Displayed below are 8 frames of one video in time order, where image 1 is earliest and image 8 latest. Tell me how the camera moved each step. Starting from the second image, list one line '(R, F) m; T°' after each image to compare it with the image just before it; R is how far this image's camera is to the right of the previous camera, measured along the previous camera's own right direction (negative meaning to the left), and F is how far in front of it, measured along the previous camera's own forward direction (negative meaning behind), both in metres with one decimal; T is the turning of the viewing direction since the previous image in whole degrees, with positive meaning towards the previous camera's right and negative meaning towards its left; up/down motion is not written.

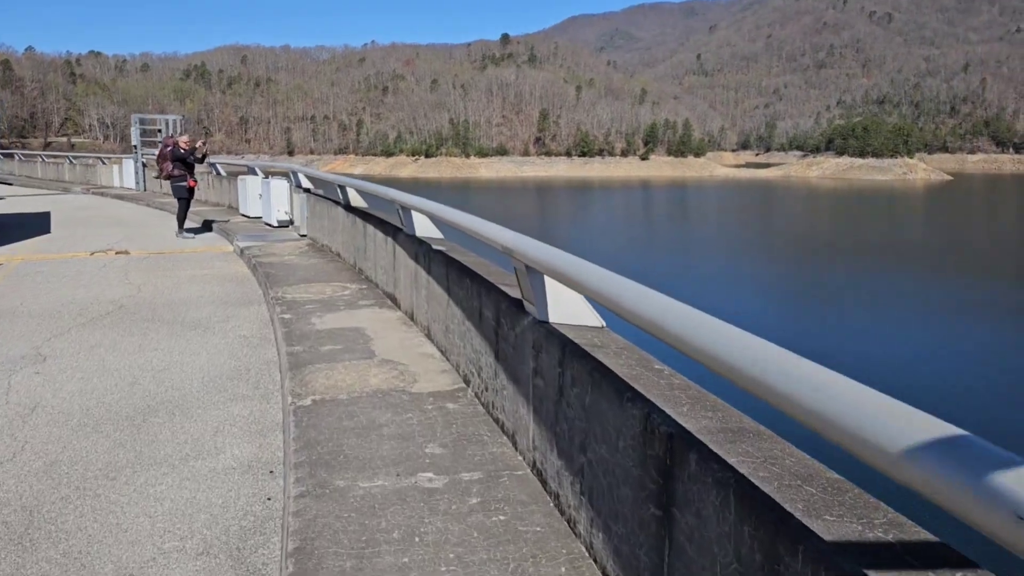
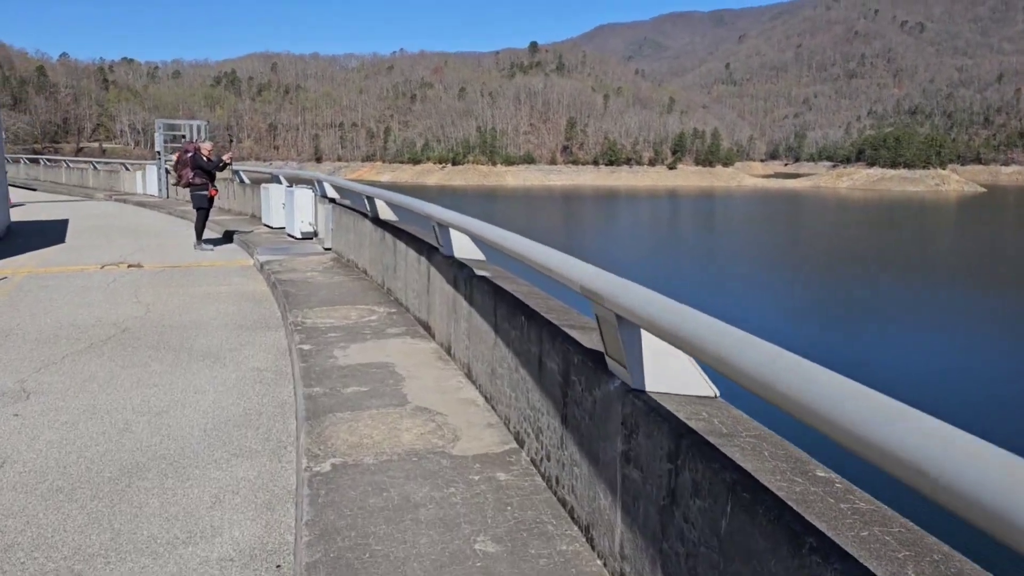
(-0.2, +1.0) m; -2°
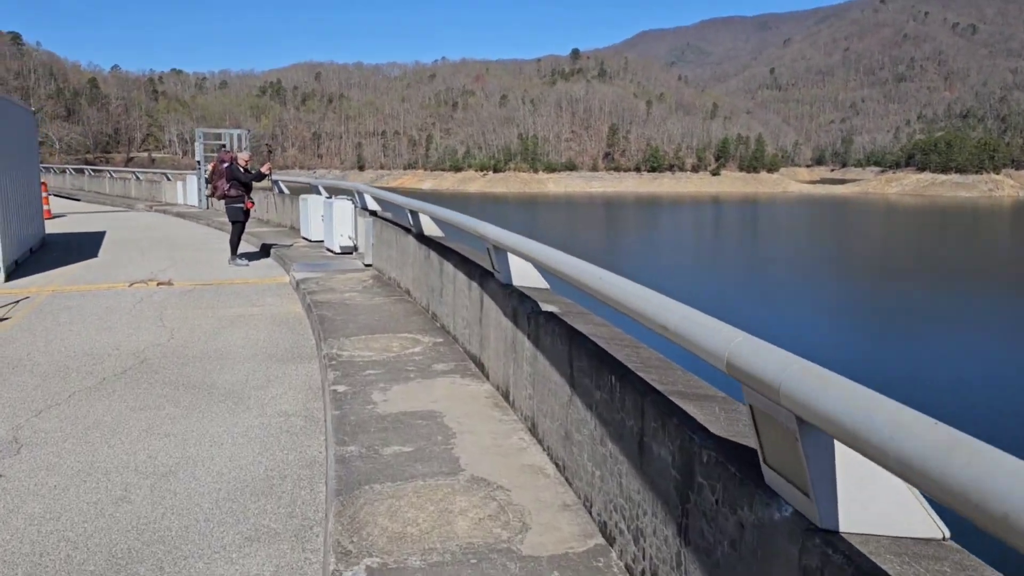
(-0.2, +1.0) m; -3°
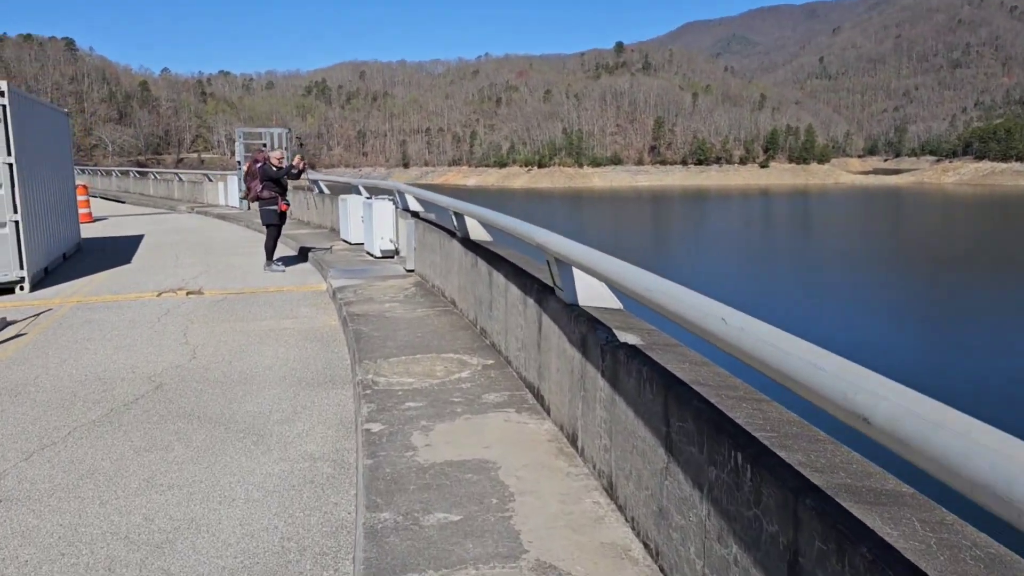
(-0.1, +0.9) m; -3°
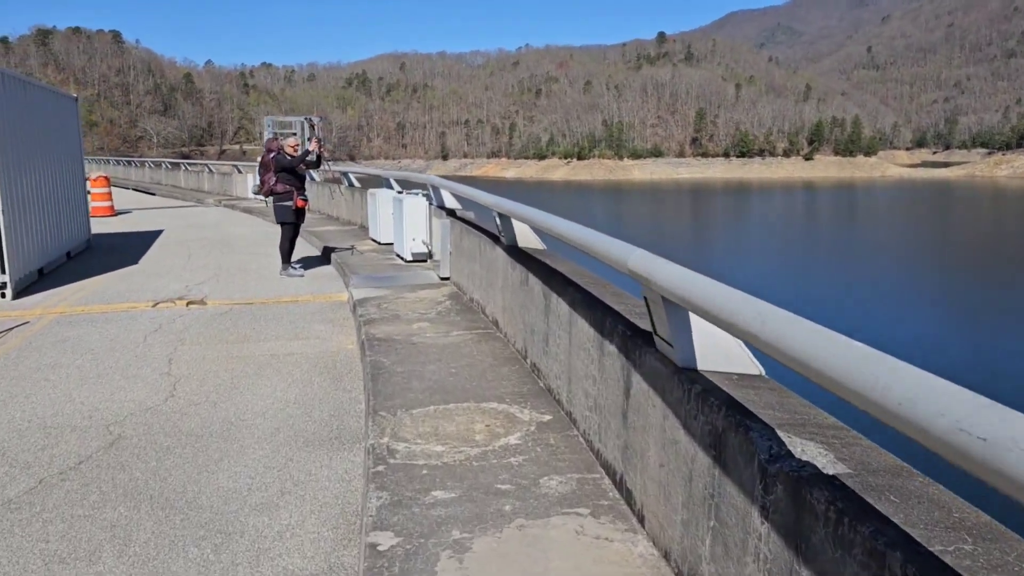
(-0.1, +1.6) m; -2°
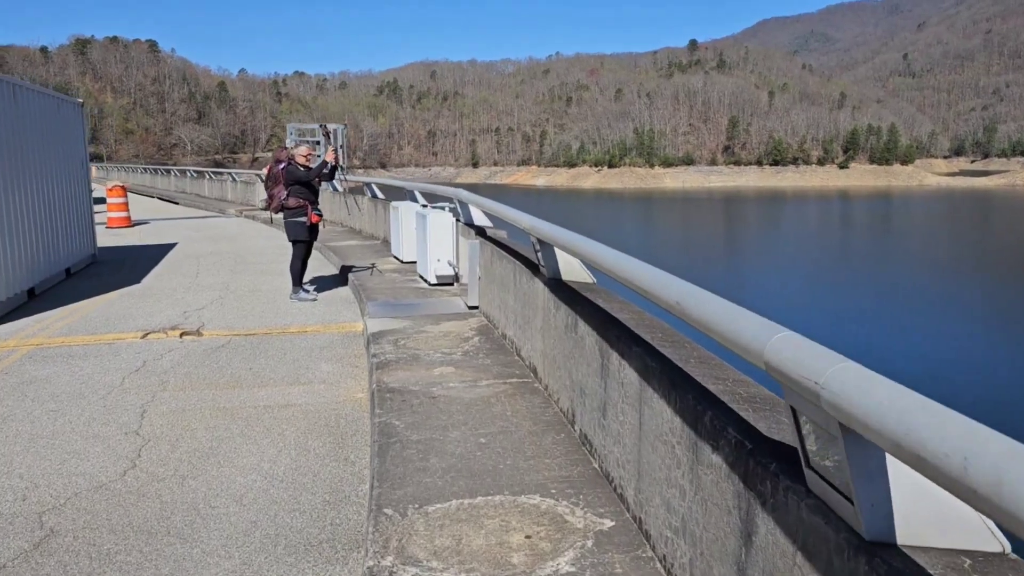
(-0.1, +1.2) m; -2°
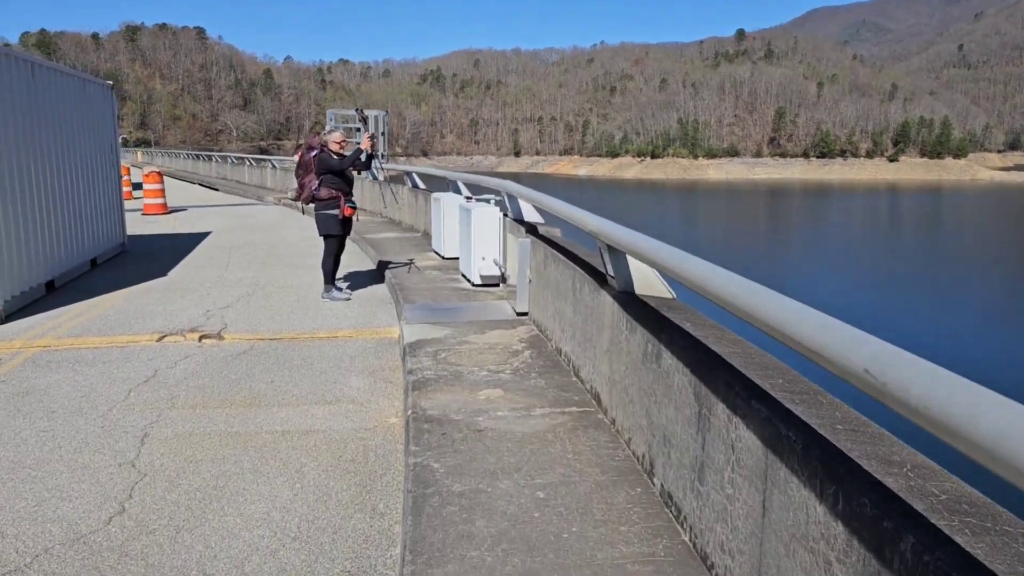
(-0.1, +0.9) m; -3°
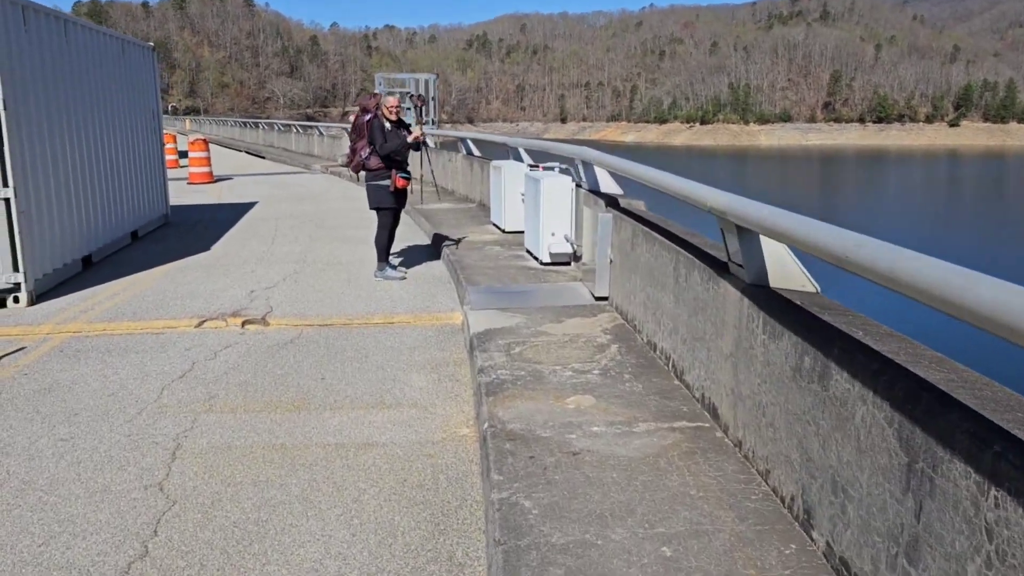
(-0.2, +0.8) m; -3°
